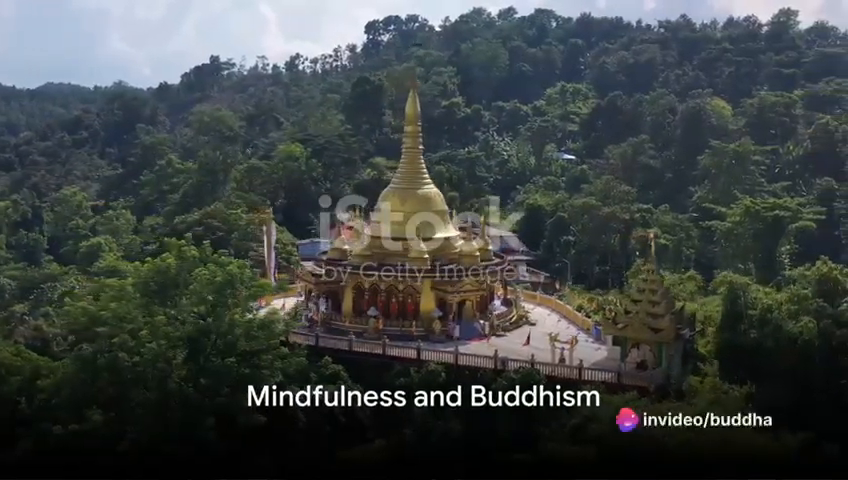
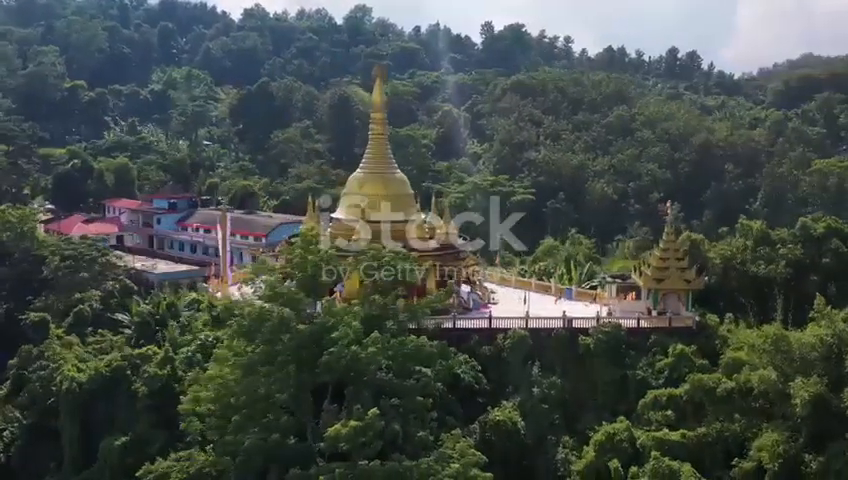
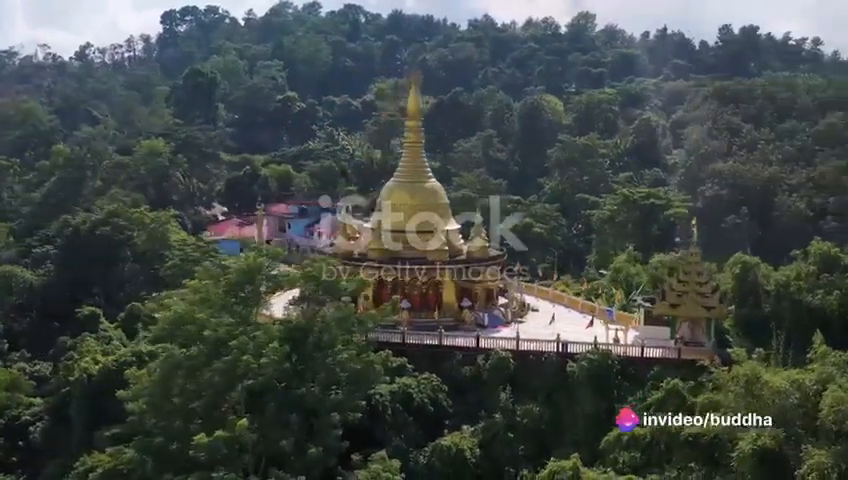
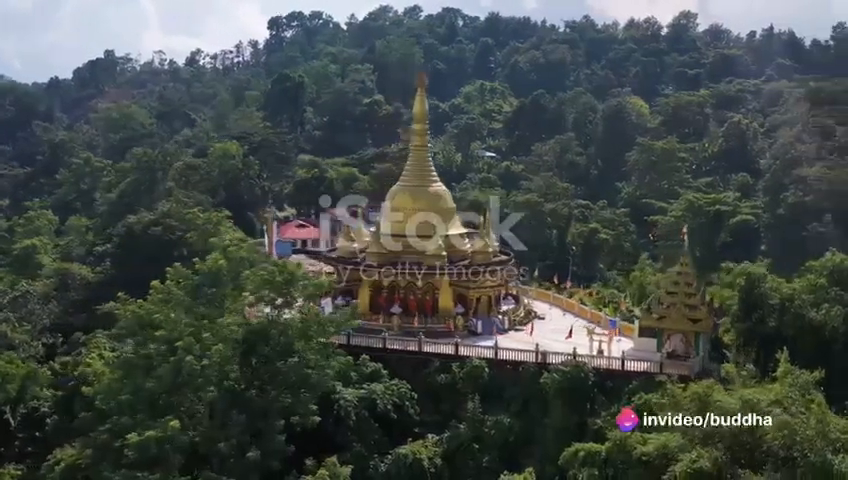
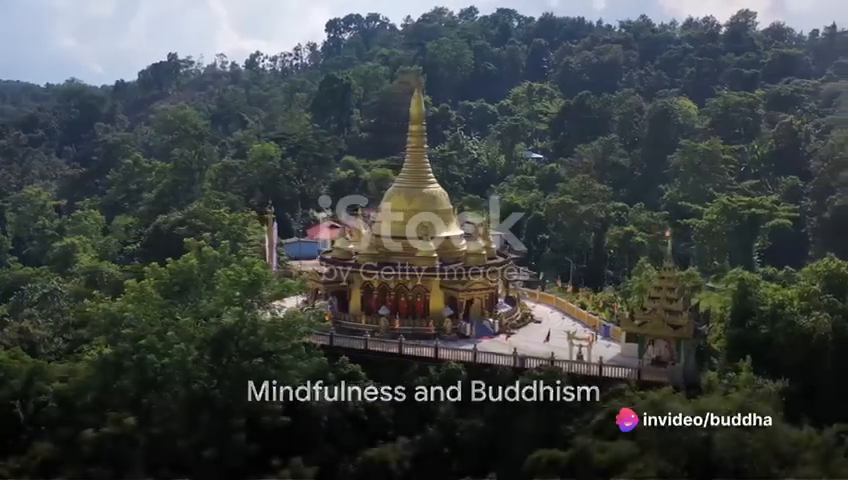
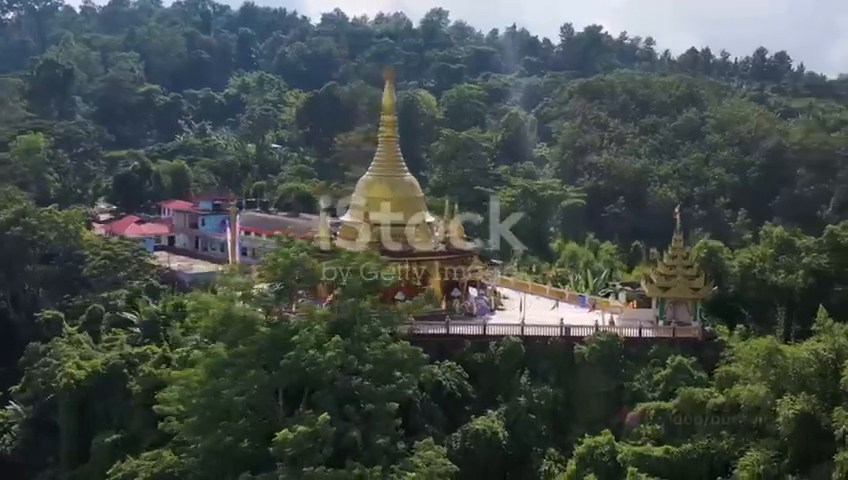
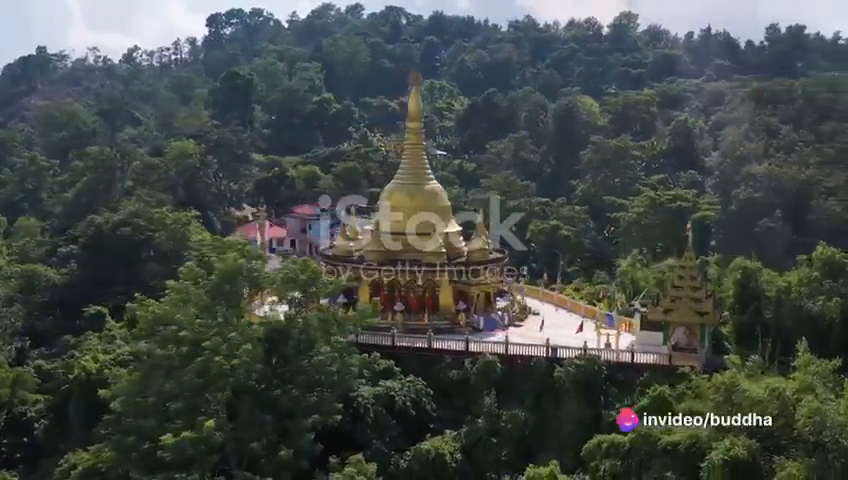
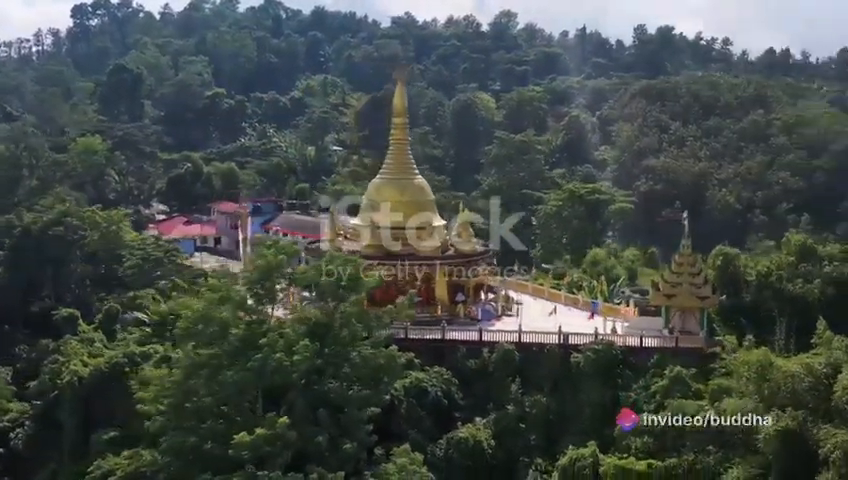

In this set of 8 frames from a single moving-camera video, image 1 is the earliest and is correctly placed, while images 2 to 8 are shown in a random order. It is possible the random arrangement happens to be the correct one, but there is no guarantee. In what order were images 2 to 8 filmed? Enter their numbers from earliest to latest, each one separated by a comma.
5, 4, 7, 3, 8, 6, 2
